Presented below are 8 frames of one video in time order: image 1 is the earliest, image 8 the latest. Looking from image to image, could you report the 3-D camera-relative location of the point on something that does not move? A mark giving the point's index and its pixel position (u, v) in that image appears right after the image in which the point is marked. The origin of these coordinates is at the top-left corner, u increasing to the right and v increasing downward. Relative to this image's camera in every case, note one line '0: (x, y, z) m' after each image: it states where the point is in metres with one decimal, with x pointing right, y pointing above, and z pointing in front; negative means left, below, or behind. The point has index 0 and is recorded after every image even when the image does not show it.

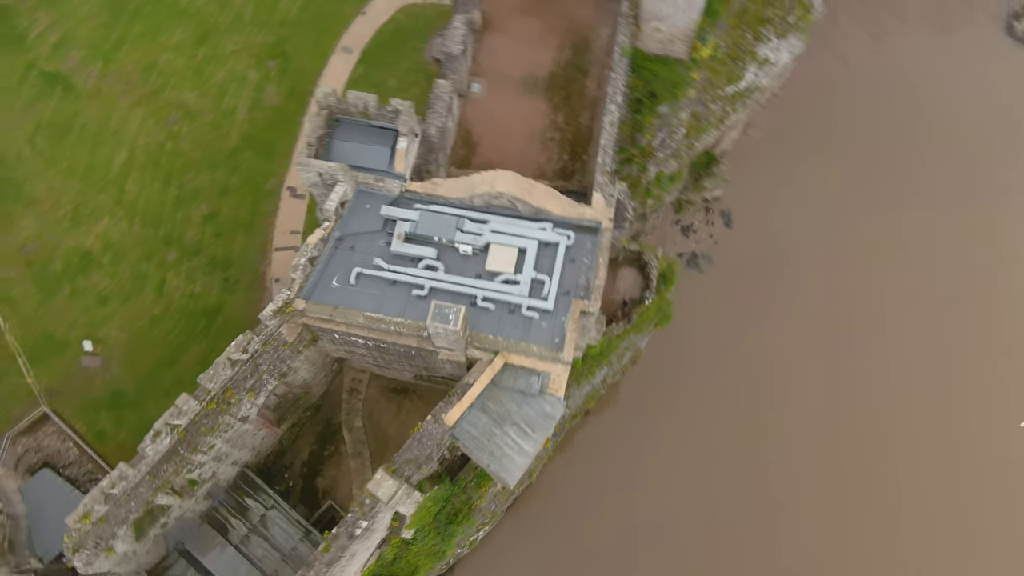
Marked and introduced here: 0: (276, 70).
0: (-5.4, +5.0, +17.6) m
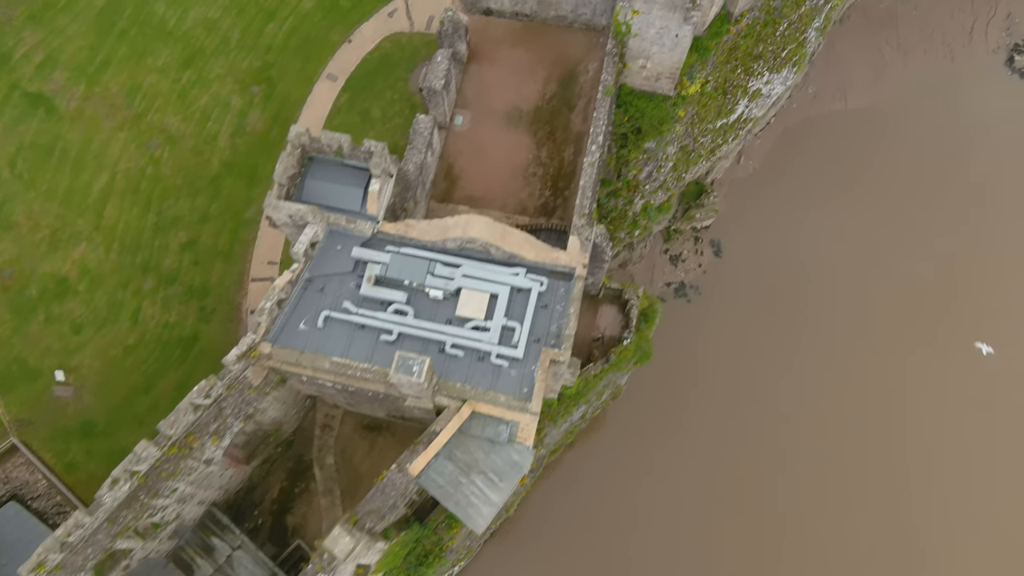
0: (-5.8, +4.4, +17.5) m
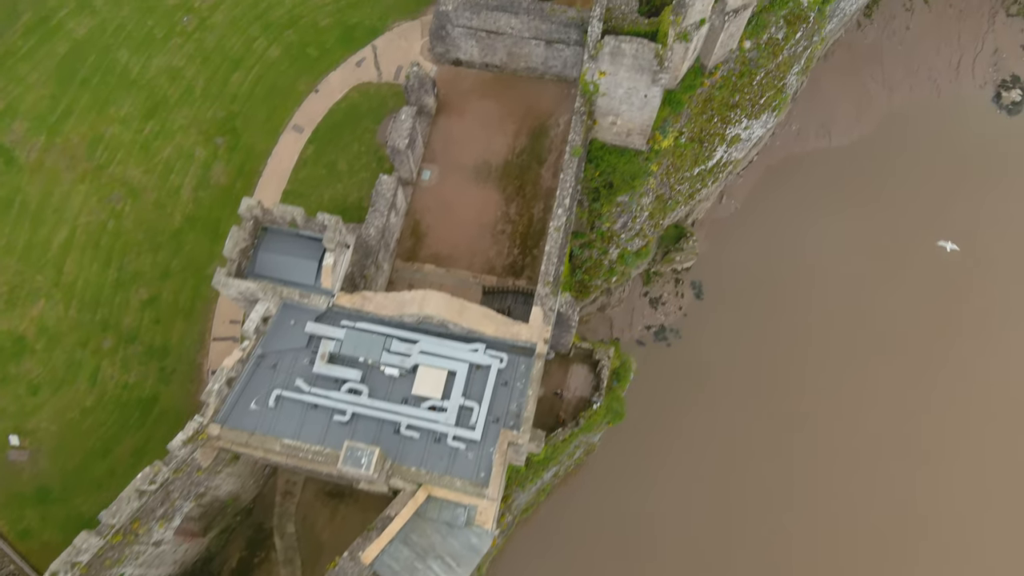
0: (-6.4, +3.1, +17.1) m
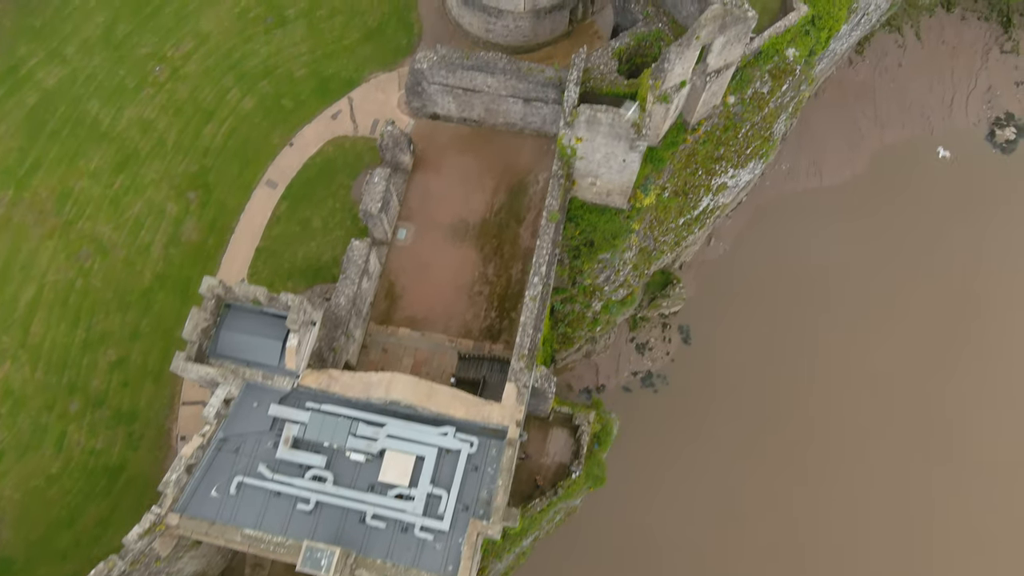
0: (-6.9, +1.8, +16.7) m
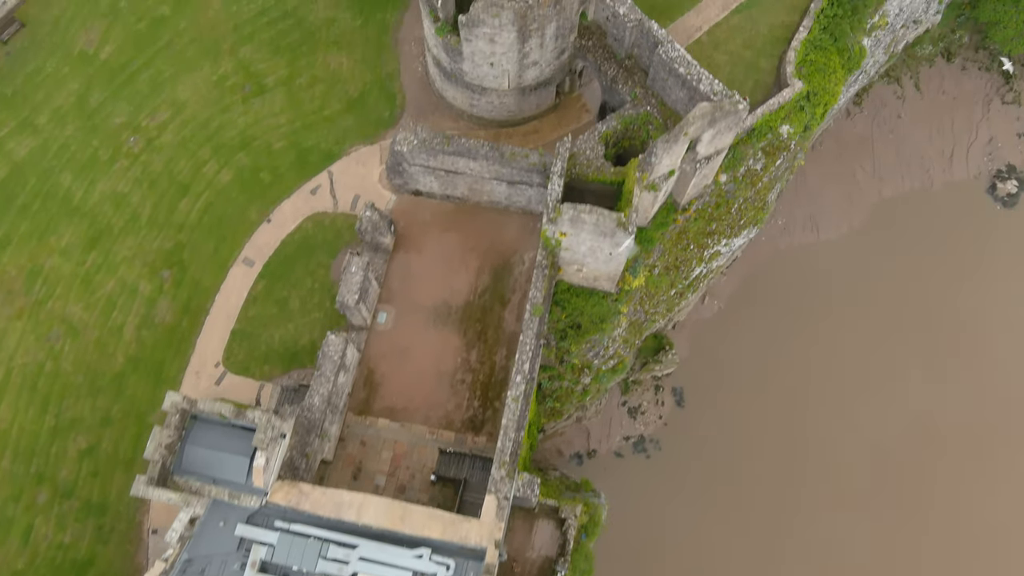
0: (-7.2, +0.1, +16.1) m
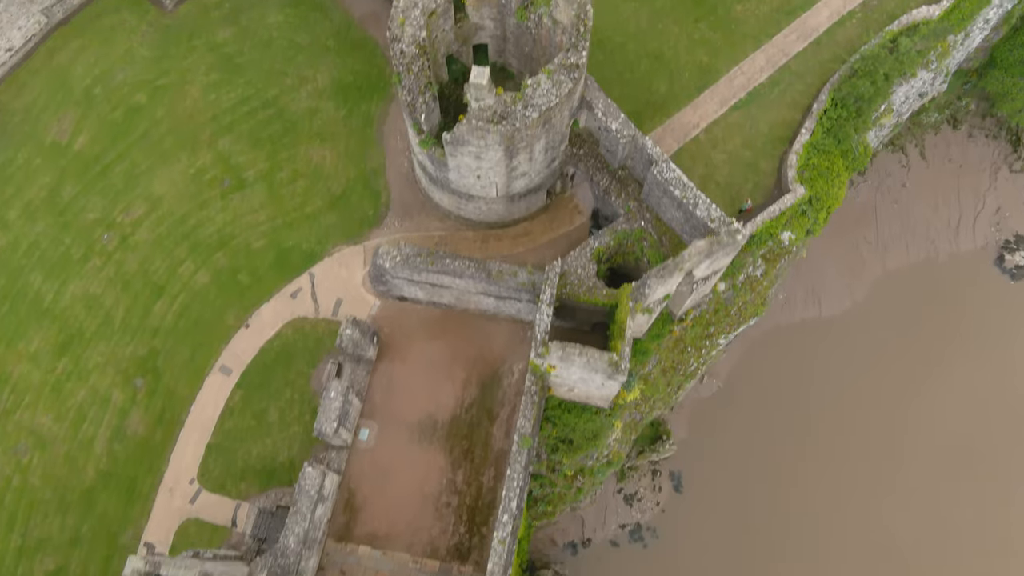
0: (-7.4, -2.1, +15.4) m
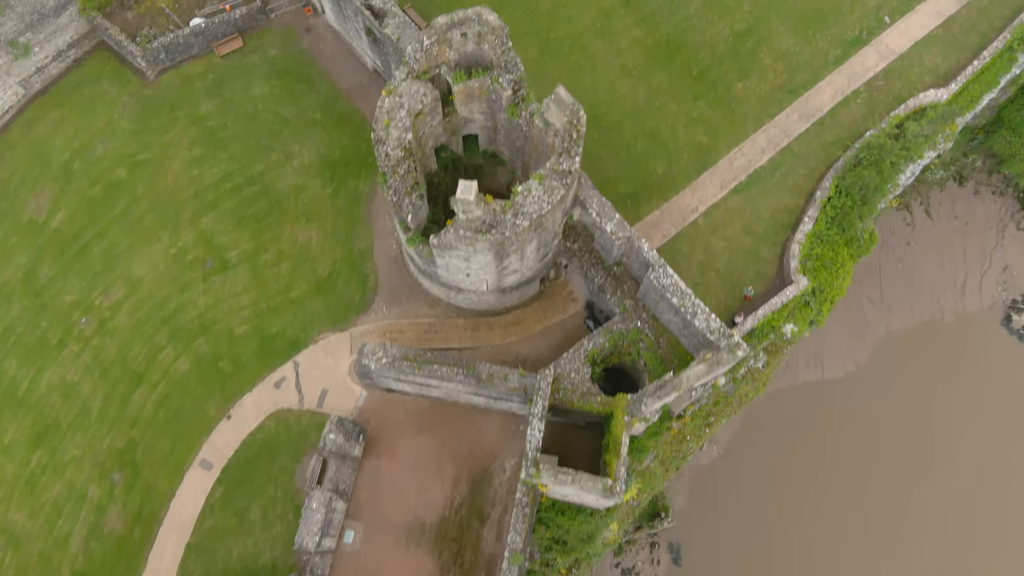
0: (-7.6, -3.8, +14.8) m
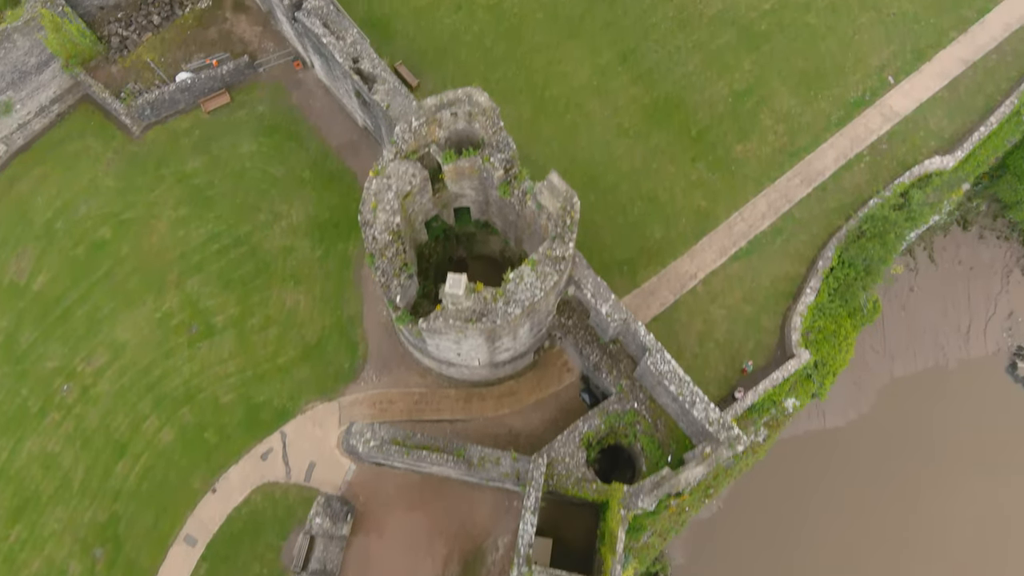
0: (-7.7, -5.2, +14.4) m
